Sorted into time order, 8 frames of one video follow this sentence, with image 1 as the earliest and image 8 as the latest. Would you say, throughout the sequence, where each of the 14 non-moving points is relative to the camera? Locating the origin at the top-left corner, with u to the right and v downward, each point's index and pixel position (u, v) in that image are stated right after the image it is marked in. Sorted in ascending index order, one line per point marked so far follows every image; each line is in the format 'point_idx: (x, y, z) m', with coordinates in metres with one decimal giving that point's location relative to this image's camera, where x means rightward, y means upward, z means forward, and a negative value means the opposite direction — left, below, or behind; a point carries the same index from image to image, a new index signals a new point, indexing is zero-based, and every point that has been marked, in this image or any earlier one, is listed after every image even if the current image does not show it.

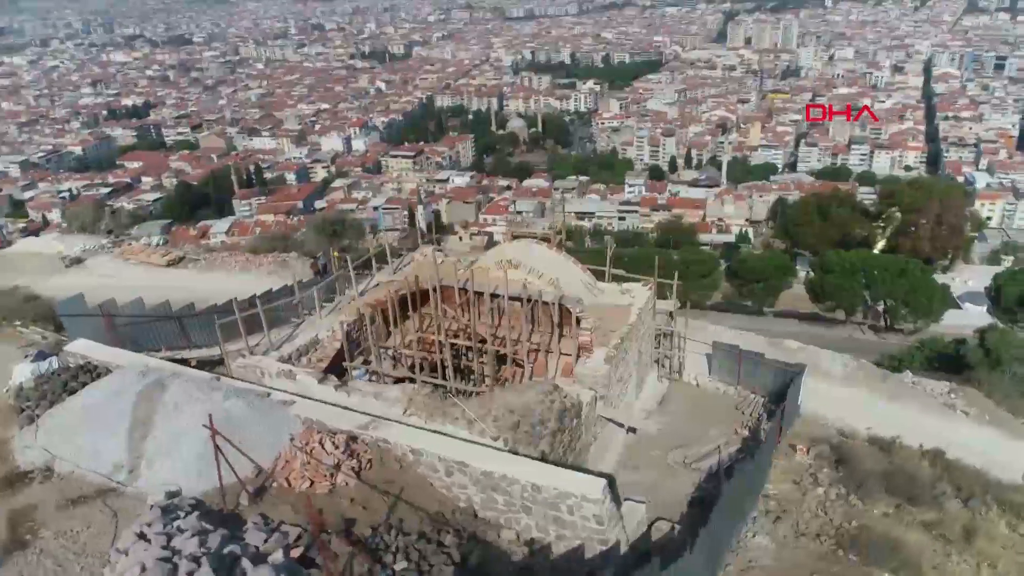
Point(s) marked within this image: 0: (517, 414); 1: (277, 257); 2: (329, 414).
0: (0.0, -1.4, +7.8) m
1: (-5.4, +0.8, +16.6) m
2: (-1.7, -1.1, +6.7) m
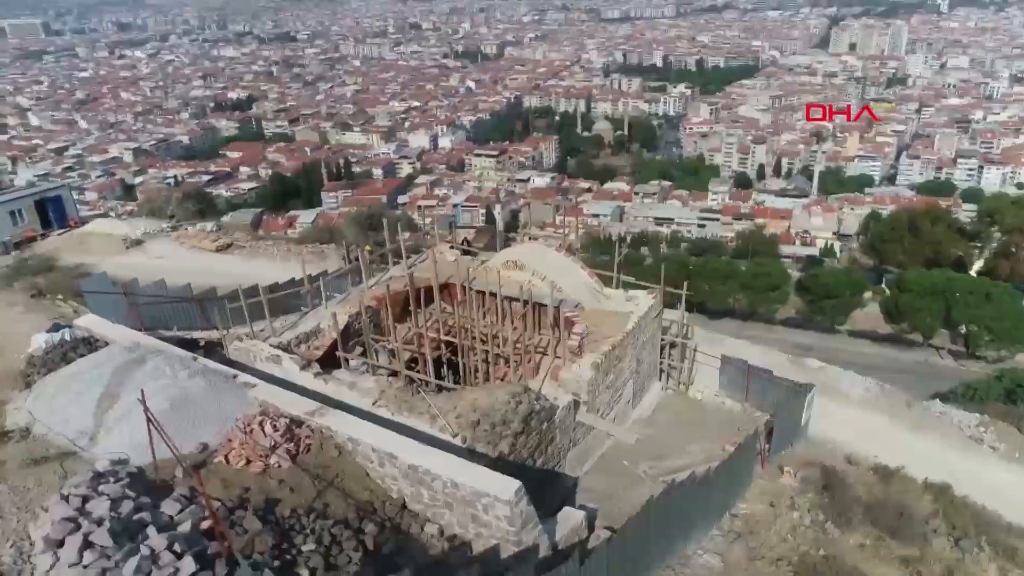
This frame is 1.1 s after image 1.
0: (-0.4, -1.4, +7.9) m
1: (-4.7, +1.0, +17.3) m
2: (-2.2, -1.0, +7.0) m
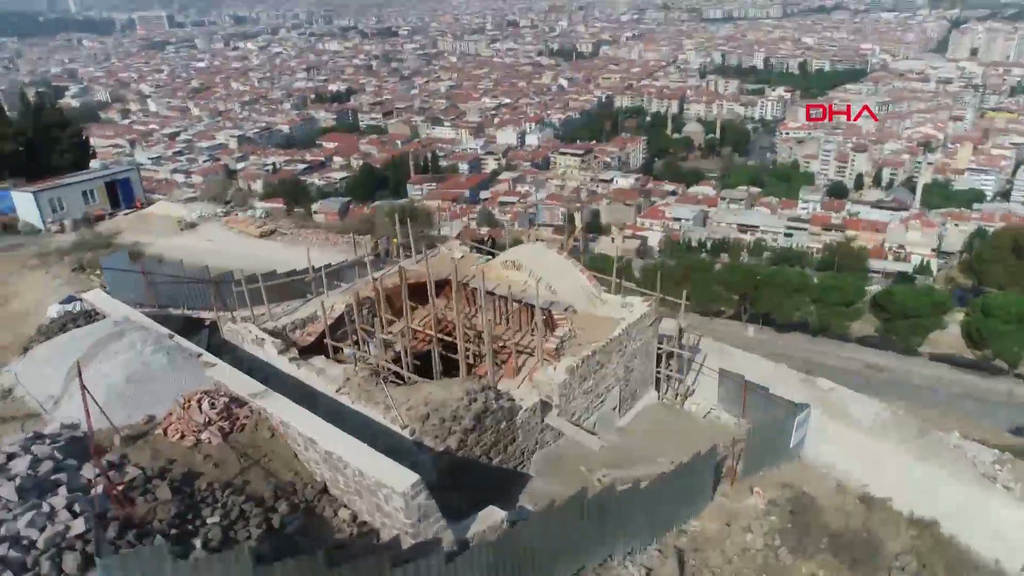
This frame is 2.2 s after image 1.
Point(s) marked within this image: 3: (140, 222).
0: (-0.9, -1.3, +8.1) m
1: (-4.0, +1.3, +17.9) m
2: (-2.8, -0.9, +7.4) m
3: (-9.8, +1.7, +19.1) m
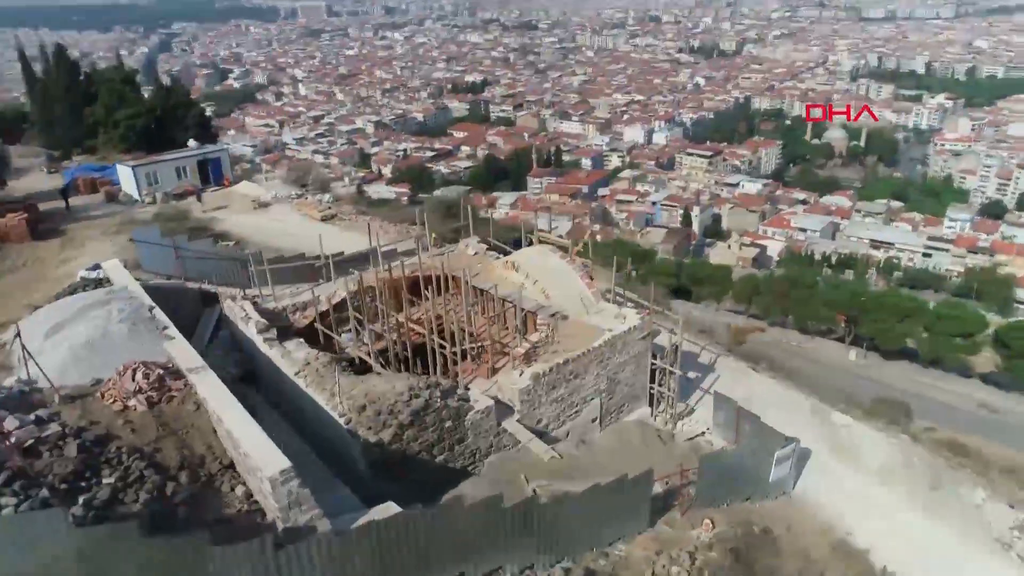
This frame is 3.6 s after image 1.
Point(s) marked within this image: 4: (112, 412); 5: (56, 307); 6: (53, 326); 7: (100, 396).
0: (-1.6, -1.3, +8.3) m
1: (-2.8, +1.6, +18.4) m
2: (-3.6, -0.7, +7.9) m
3: (-8.2, +2.5, +20.6) m
4: (-3.9, -1.2, +7.0) m
5: (-5.6, -0.2, +8.9) m
6: (-5.3, -0.4, +8.3) m
7: (-4.1, -1.1, +7.2) m
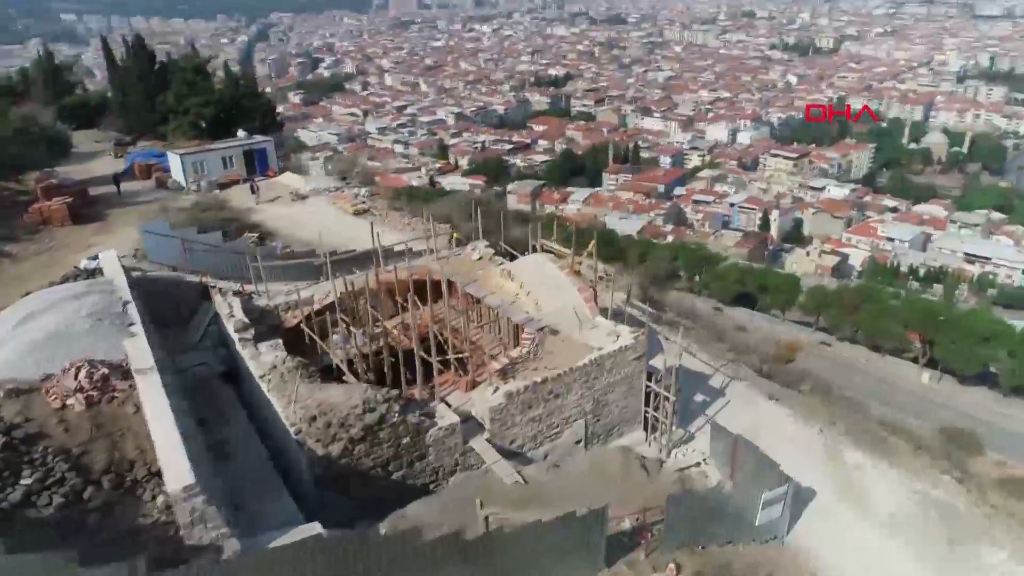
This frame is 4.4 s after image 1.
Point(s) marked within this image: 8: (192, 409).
0: (-2.1, -1.3, +8.0) m
1: (-2.0, +1.6, +18.2) m
2: (-4.1, -0.7, +7.9) m
3: (-7.2, +2.8, +21.0) m
4: (-4.5, -1.2, +7.0) m
5: (-5.9, -0.1, +9.1) m
6: (-5.7, -0.3, +8.4) m
7: (-4.7, -1.0, +7.3) m
8: (-4.0, -1.5, +9.1) m
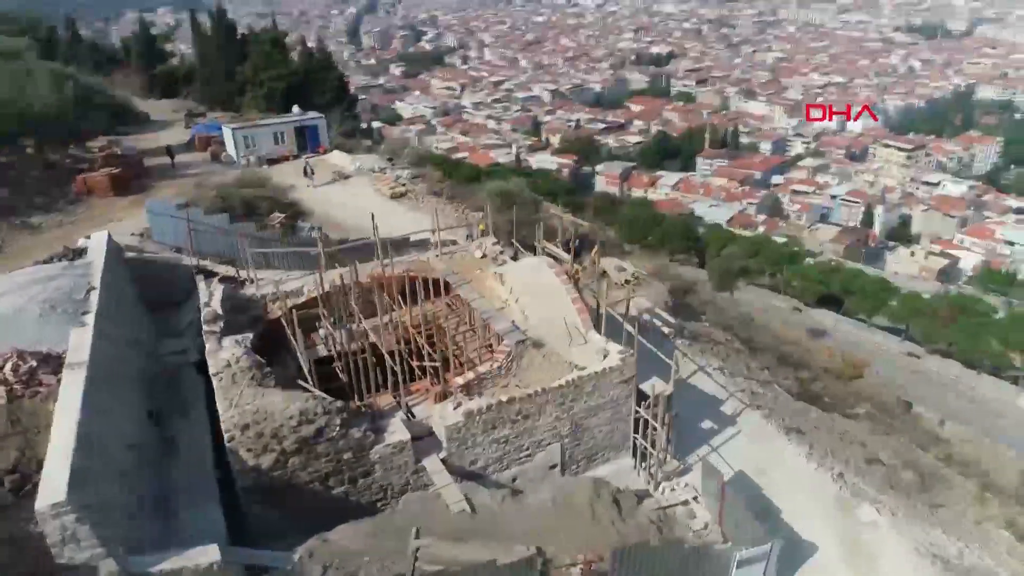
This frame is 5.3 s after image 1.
0: (-2.7, -1.4, +7.6) m
1: (-1.2, +1.9, +17.6) m
2: (-4.6, -0.6, +7.7) m
3: (-5.8, +3.5, +20.9) m
4: (-5.2, -1.1, +6.9) m
5: (-6.3, +0.1, +9.1) m
6: (-6.1, -0.1, +8.4) m
7: (-5.3, -0.9, +7.2) m
8: (-4.5, -1.4, +8.9) m
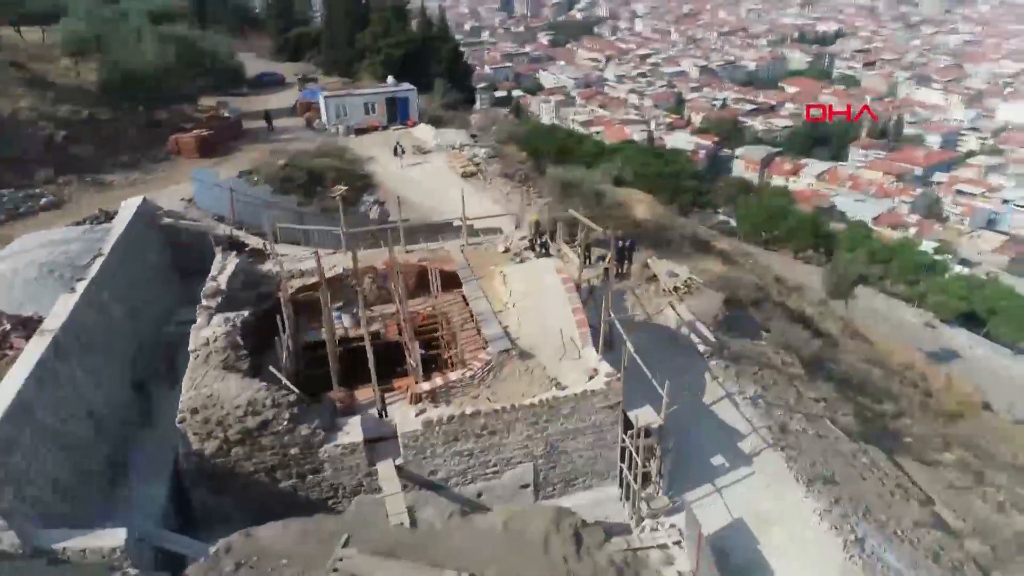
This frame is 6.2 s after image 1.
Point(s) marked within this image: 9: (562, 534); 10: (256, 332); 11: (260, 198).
0: (-3.2, -1.2, +7.6) m
1: (+0.4, +2.1, +17.0) m
2: (-5.0, -0.2, +8.0) m
3: (-3.4, +4.3, +21.0) m
4: (-5.7, -0.7, +7.4) m
5: (-6.3, +0.7, +9.7) m
6: (-6.3, +0.4, +9.0) m
7: (-5.8, -0.5, +7.6) m
8: (-4.7, -1.0, +9.2) m
9: (+0.5, -2.7, +7.8) m
10: (-3.5, -0.6, +9.8) m
11: (-4.4, +1.6, +12.9) m
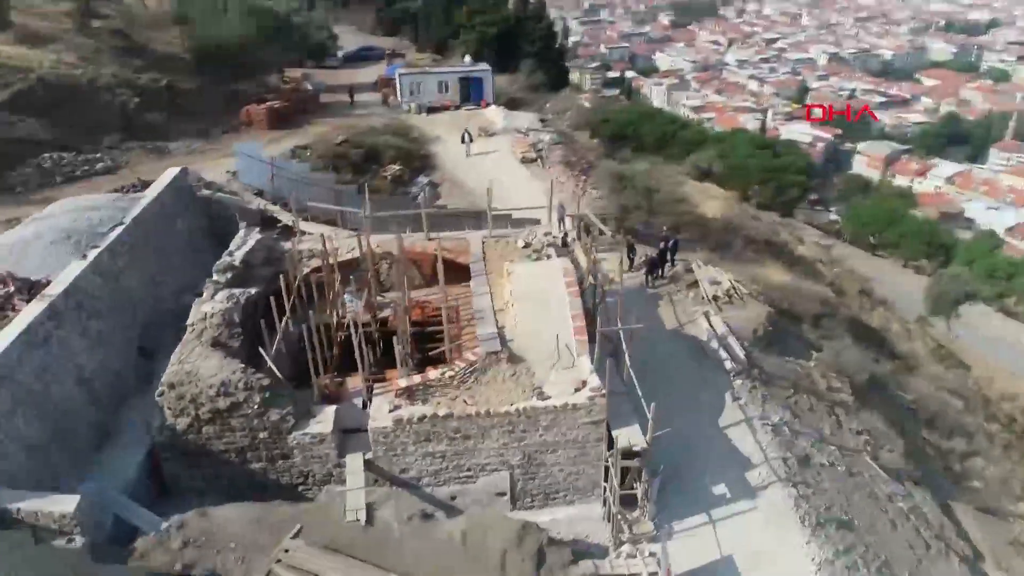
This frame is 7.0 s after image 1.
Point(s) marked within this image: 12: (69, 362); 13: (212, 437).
0: (-3.5, -1.0, +7.8) m
1: (+1.6, +2.3, +16.5) m
2: (-5.1, +0.2, +8.4) m
3: (-1.4, +4.8, +20.9) m
4: (-6.0, -0.3, +7.8) m
5: (-6.1, +1.2, +10.1) m
6: (-6.2, +0.9, +9.5) m
7: (-6.0, -0.1, +8.1) m
8: (-4.8, -0.6, +9.5) m
9: (+0.1, -2.7, +7.5) m
10: (-3.4, -0.3, +9.9) m
11: (-3.7, +2.1, +13.1) m
12: (-4.8, -0.8, +7.9) m
13: (-3.2, -1.6, +7.7) m
